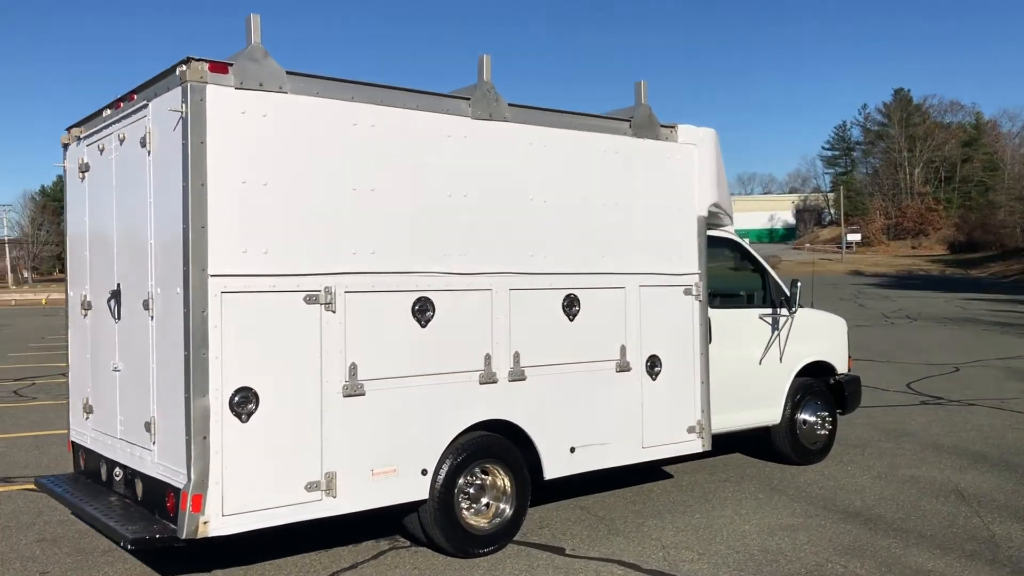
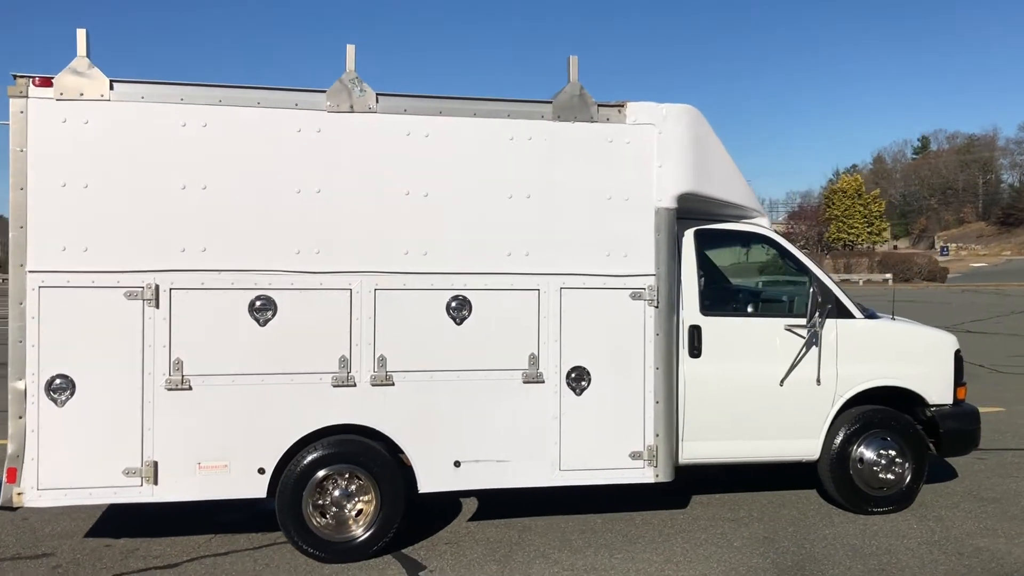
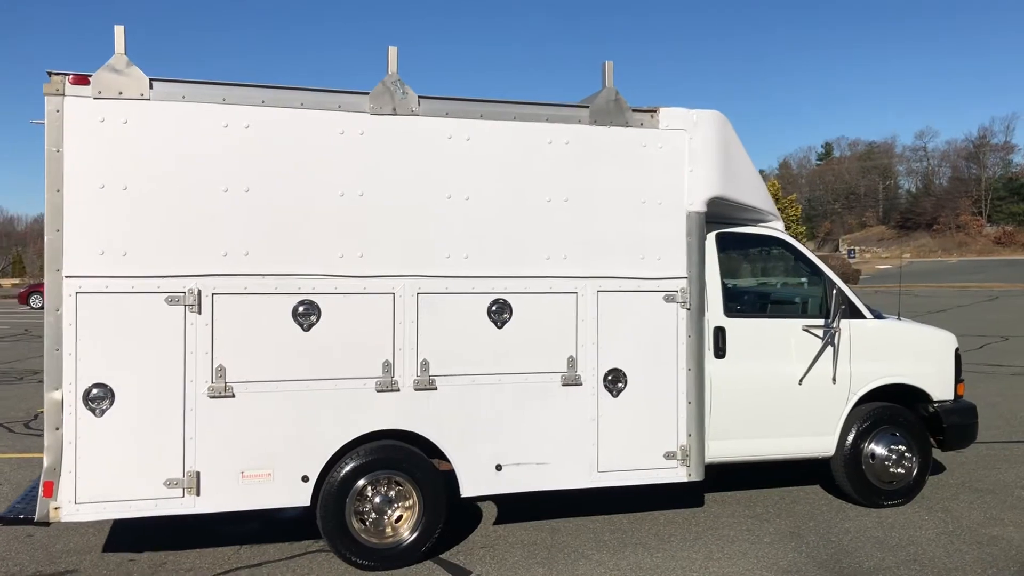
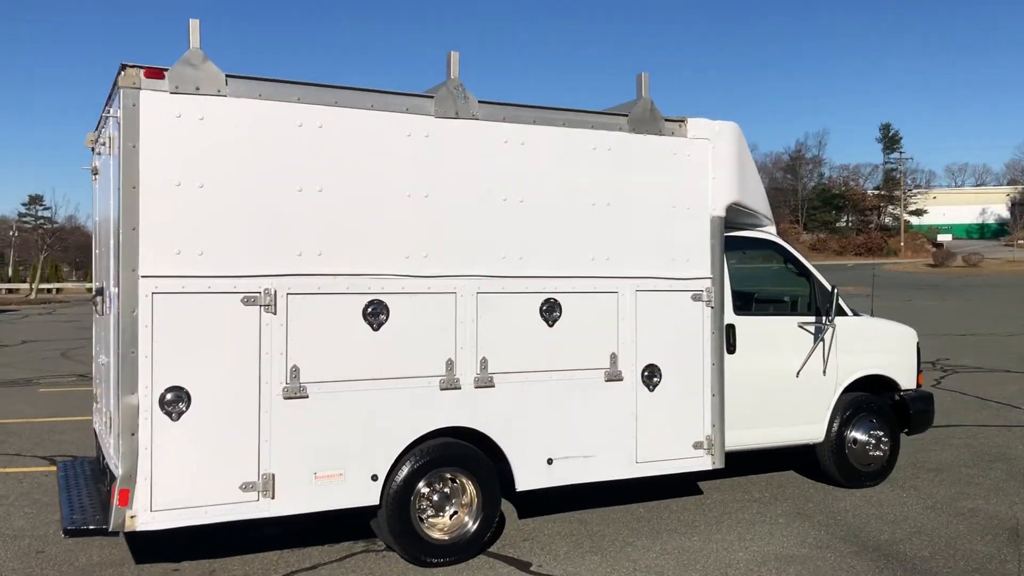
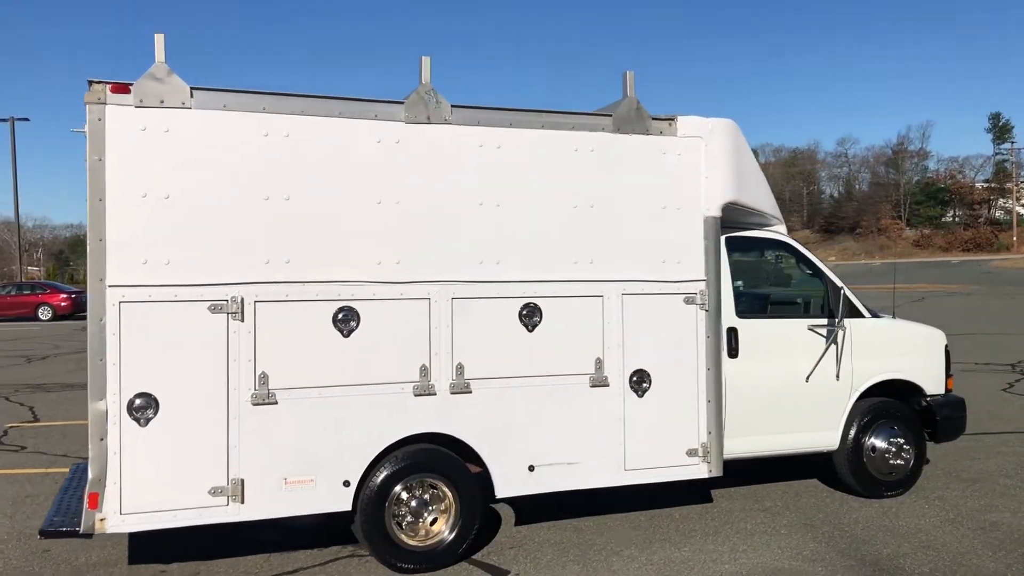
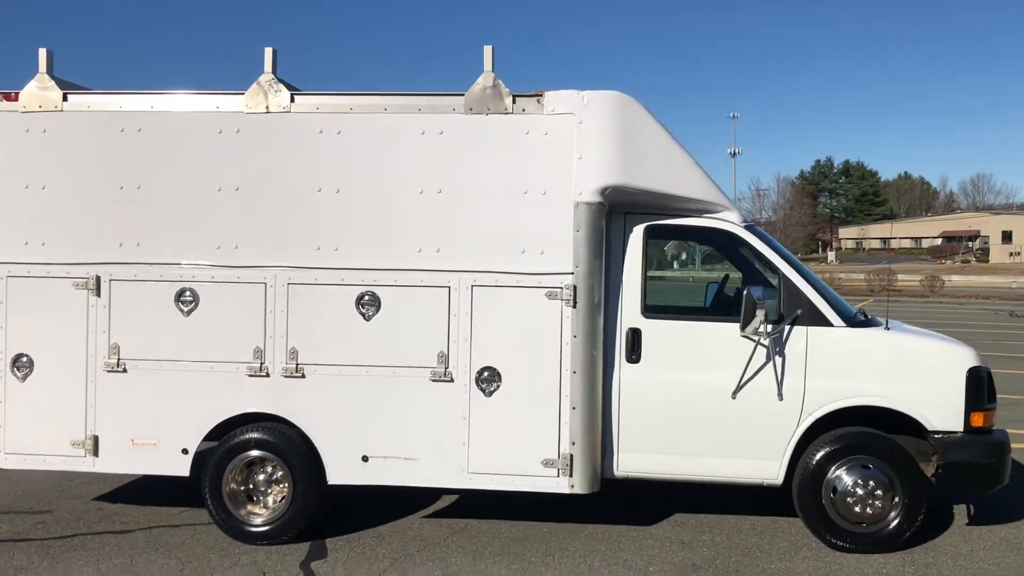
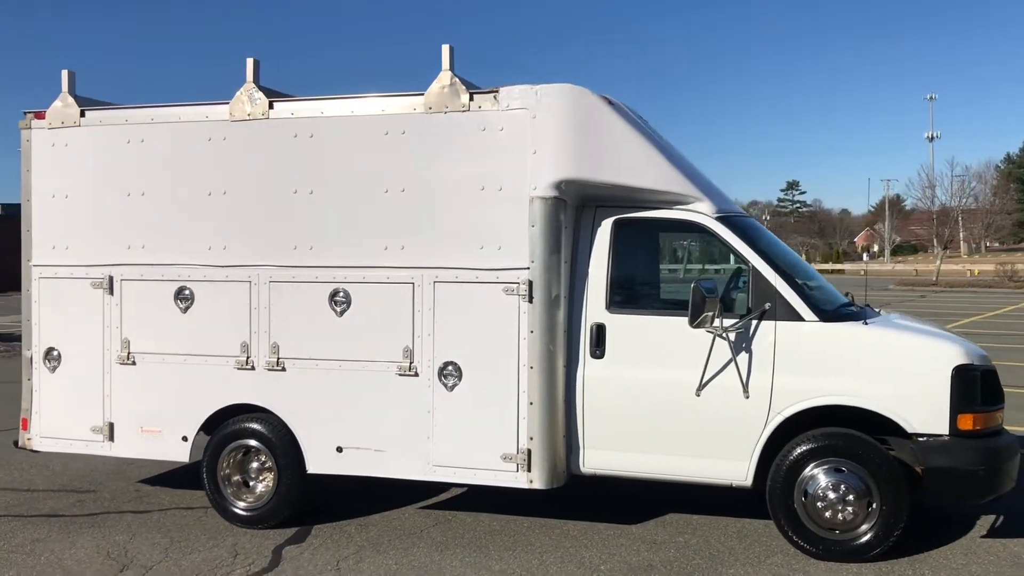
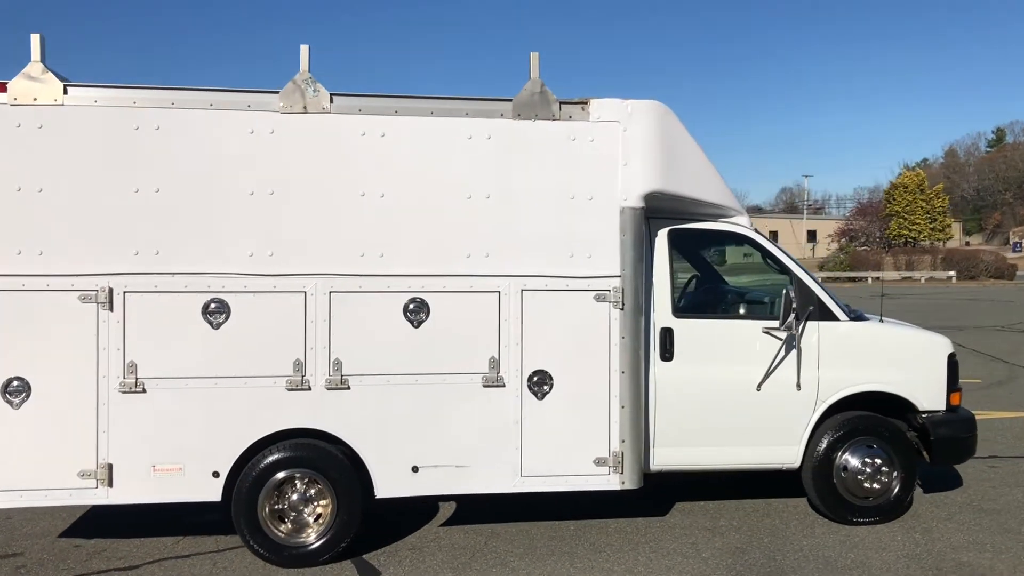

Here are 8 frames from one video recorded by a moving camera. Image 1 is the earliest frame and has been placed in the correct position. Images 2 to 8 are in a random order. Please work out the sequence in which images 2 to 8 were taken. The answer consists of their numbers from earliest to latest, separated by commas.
4, 5, 3, 2, 8, 6, 7
